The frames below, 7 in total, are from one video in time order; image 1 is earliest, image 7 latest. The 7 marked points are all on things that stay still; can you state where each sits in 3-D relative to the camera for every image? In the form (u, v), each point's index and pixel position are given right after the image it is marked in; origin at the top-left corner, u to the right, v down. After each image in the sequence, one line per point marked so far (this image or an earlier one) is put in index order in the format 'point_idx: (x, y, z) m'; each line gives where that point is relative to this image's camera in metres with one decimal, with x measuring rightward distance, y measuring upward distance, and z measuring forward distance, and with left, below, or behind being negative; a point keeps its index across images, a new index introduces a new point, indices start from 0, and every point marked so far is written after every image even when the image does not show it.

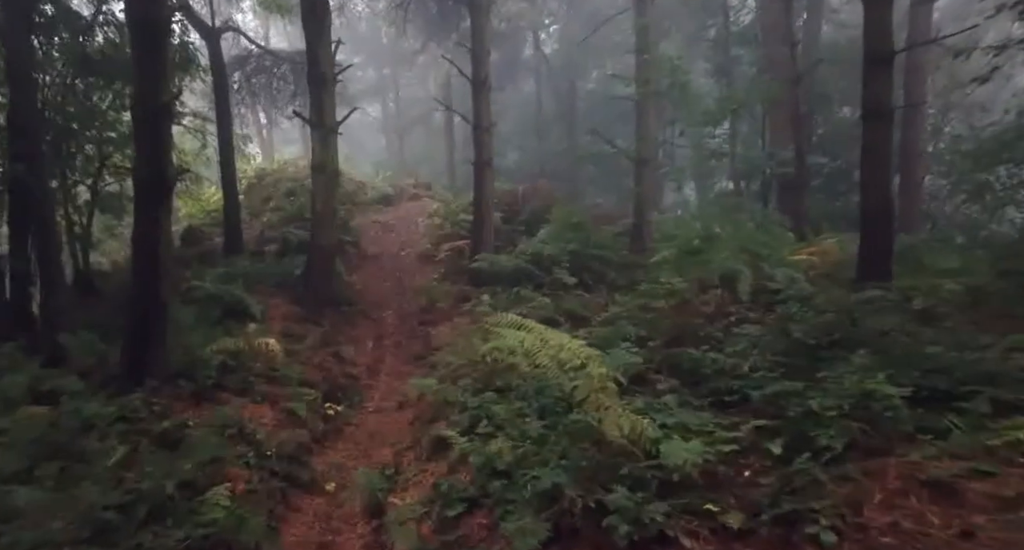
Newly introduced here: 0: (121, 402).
0: (-4.1, -1.3, +9.6) m
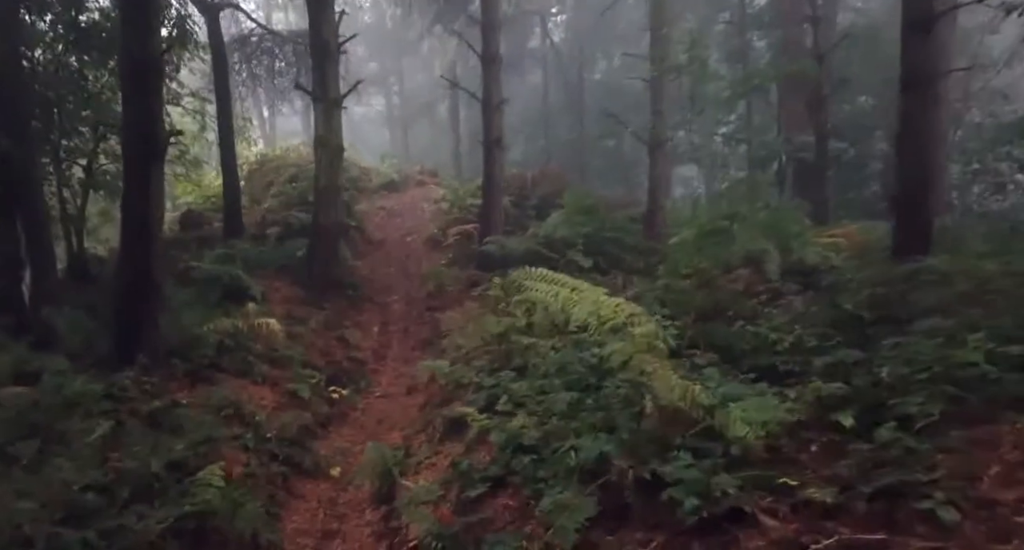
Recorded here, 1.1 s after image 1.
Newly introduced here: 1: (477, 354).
0: (-3.9, -1.0, +8.9) m
1: (-0.4, -0.9, +10.7) m
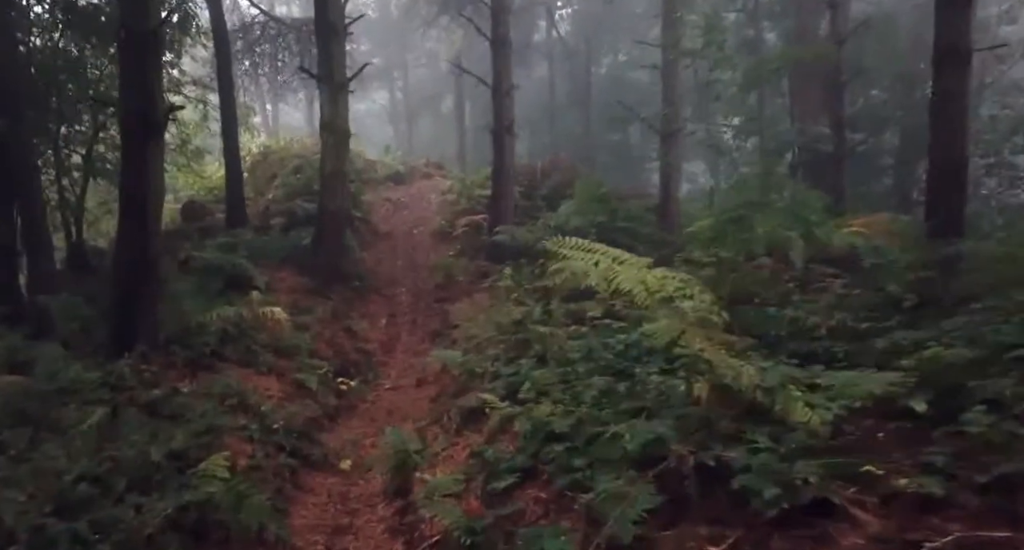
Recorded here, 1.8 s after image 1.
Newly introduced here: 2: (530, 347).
0: (-3.8, -0.9, +8.4) m
1: (-0.2, -0.8, +10.3) m
2: (+0.2, -0.7, +9.1) m
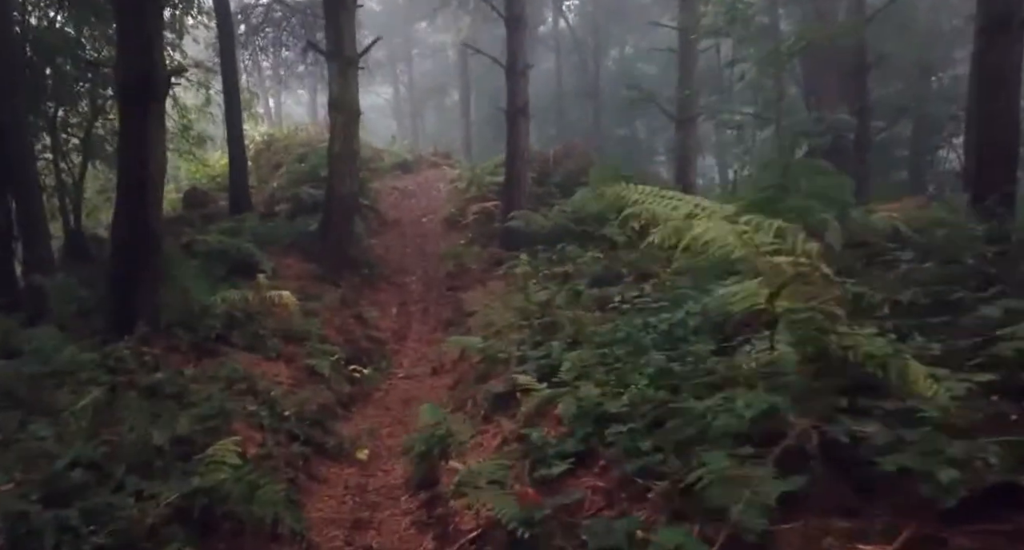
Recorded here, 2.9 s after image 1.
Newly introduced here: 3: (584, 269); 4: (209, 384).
0: (-3.5, -0.7, +7.8) m
1: (0.0, -0.6, +9.7) m
2: (+0.5, -0.5, +8.4) m
3: (+0.9, +0.1, +11.5) m
4: (-2.5, -0.9, +7.6) m
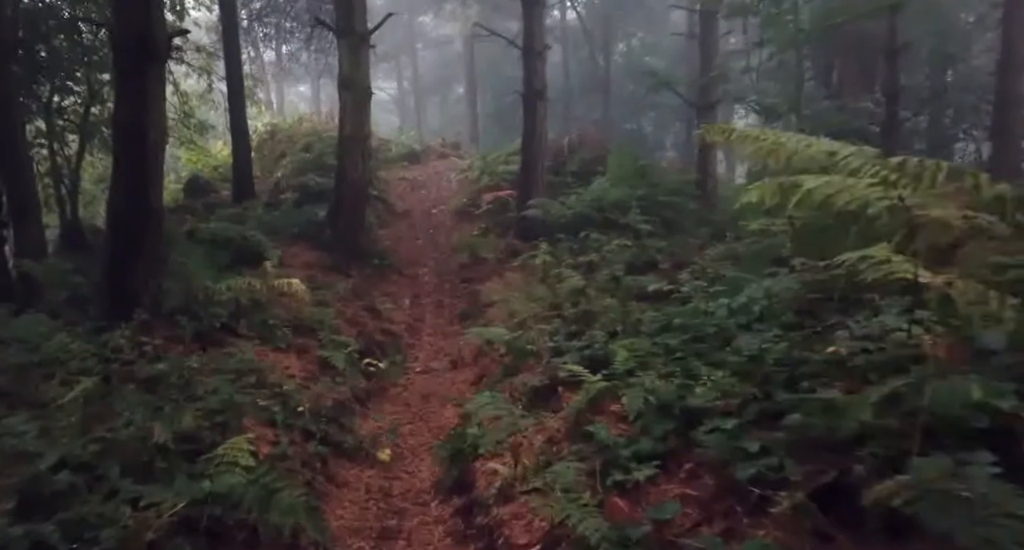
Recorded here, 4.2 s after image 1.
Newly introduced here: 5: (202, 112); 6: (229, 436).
0: (-3.2, -0.5, +7.1) m
1: (+0.3, -0.4, +9.0) m
2: (+0.7, -0.4, +7.7) m
3: (+1.2, +0.2, +10.8) m
4: (-2.2, -0.8, +6.9) m
5: (-6.8, +3.6, +20.0) m
6: (-1.8, -1.0, +5.8) m
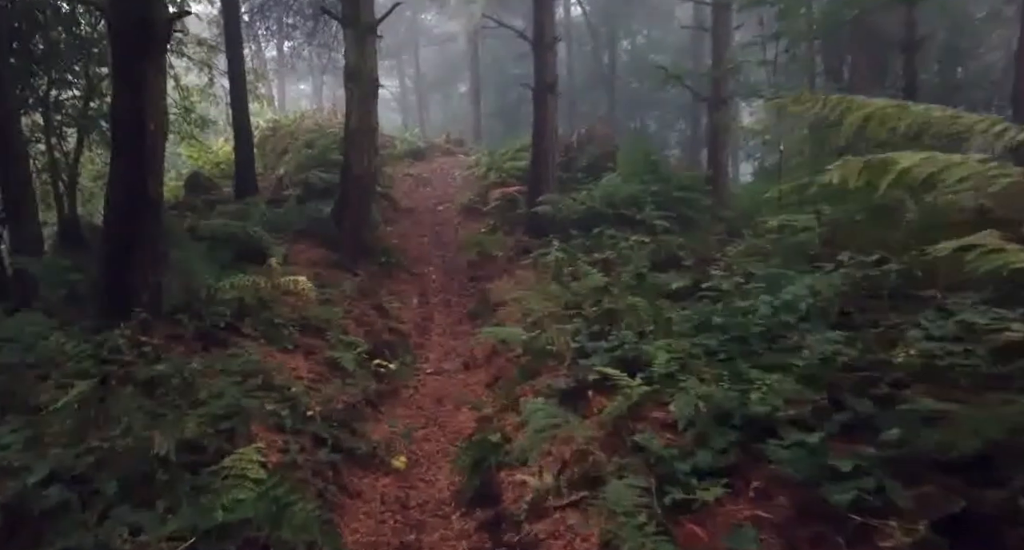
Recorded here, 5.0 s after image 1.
0: (-3.1, -0.5, +6.7) m
1: (+0.5, -0.4, +8.6) m
2: (+0.9, -0.4, +7.3) m
3: (+1.4, +0.2, +10.4) m
4: (-2.1, -0.7, +6.5) m
5: (-6.6, +3.6, +19.5) m
6: (-1.6, -1.0, +5.4) m
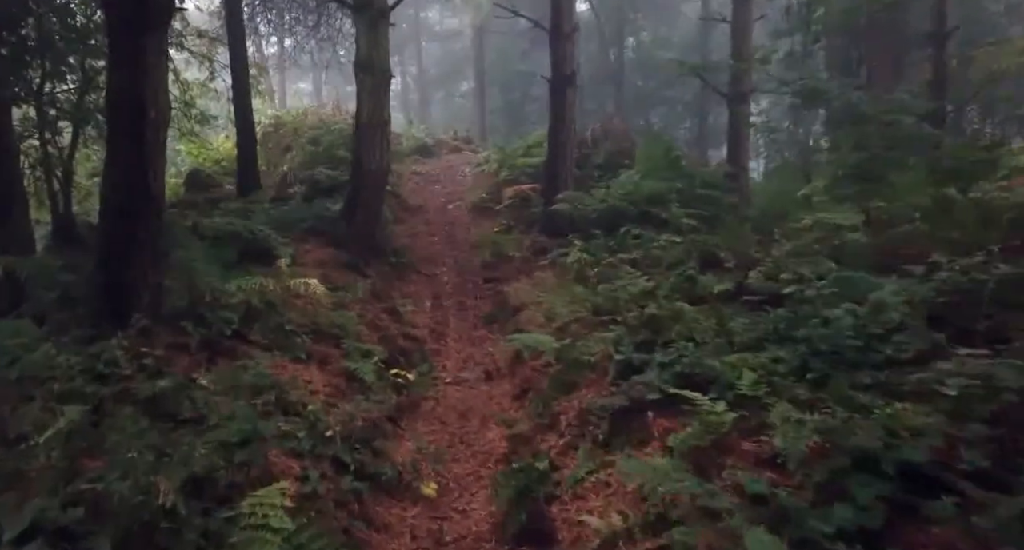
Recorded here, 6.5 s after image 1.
0: (-2.8, -0.5, +6.0) m
1: (+0.7, -0.4, +7.9) m
2: (+1.2, -0.4, +6.7) m
3: (+1.6, +0.2, +9.8) m
4: (-1.8, -0.8, +5.8) m
5: (-6.4, +3.6, +18.9) m
6: (-1.4, -1.0, +4.8) m
